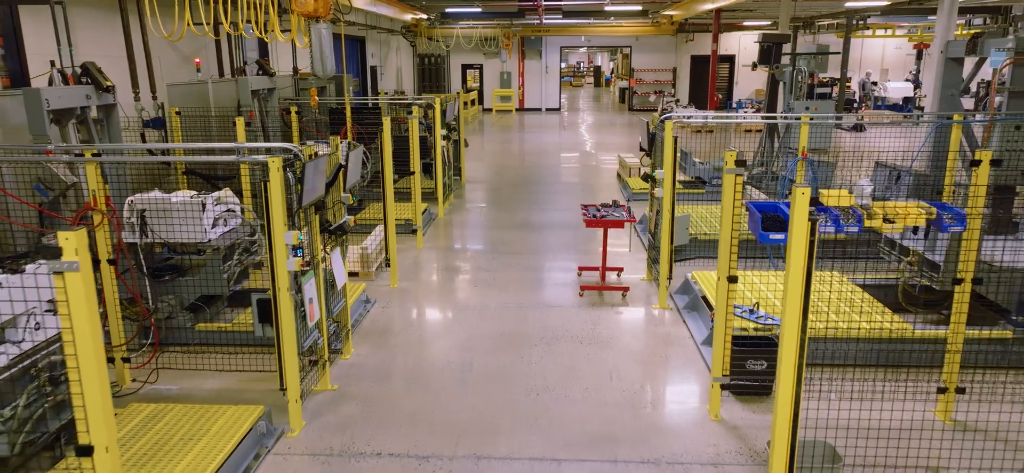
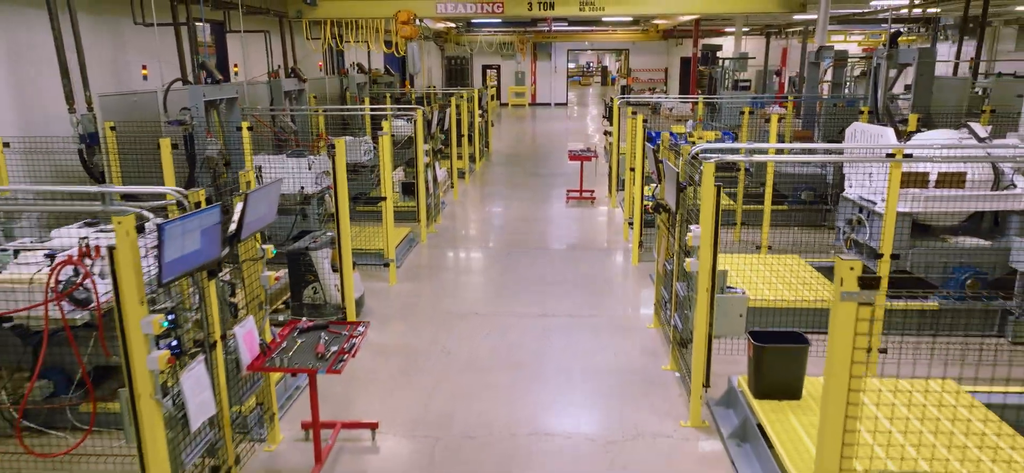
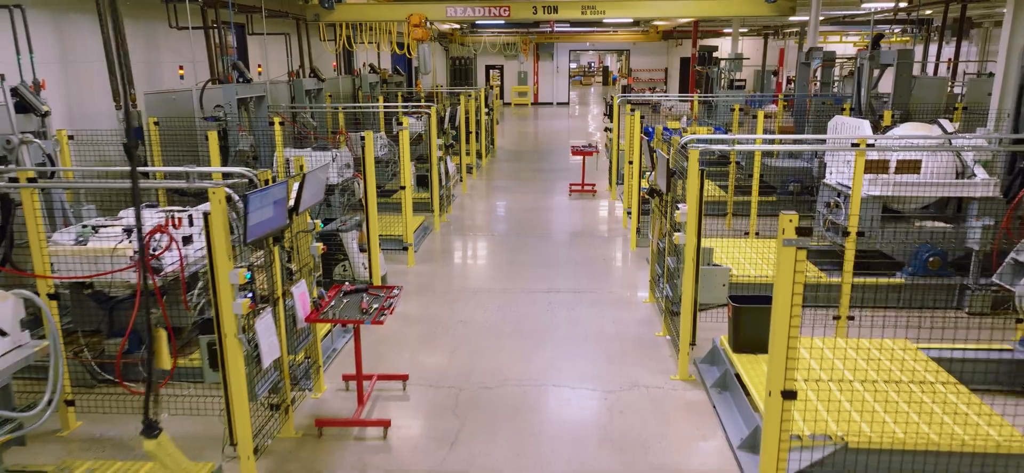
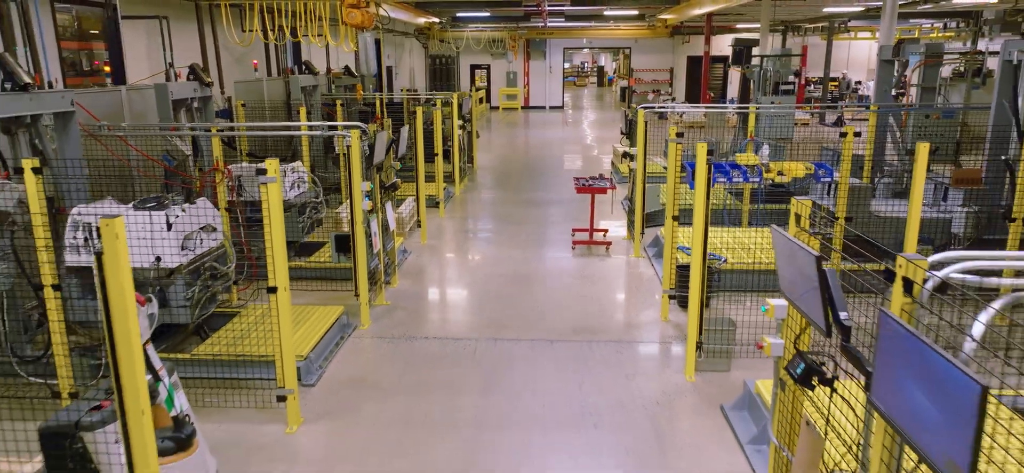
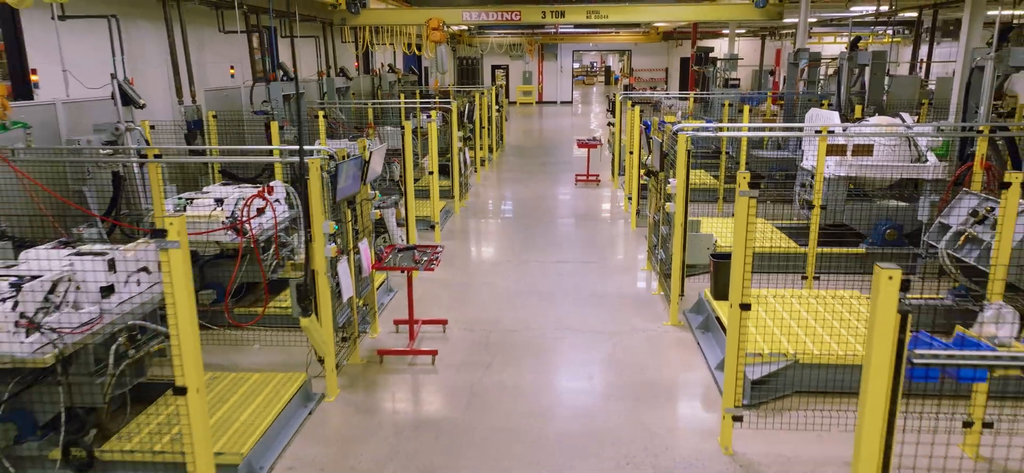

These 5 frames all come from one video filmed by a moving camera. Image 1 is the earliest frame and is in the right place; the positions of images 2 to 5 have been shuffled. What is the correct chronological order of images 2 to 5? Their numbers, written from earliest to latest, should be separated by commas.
4, 2, 3, 5
